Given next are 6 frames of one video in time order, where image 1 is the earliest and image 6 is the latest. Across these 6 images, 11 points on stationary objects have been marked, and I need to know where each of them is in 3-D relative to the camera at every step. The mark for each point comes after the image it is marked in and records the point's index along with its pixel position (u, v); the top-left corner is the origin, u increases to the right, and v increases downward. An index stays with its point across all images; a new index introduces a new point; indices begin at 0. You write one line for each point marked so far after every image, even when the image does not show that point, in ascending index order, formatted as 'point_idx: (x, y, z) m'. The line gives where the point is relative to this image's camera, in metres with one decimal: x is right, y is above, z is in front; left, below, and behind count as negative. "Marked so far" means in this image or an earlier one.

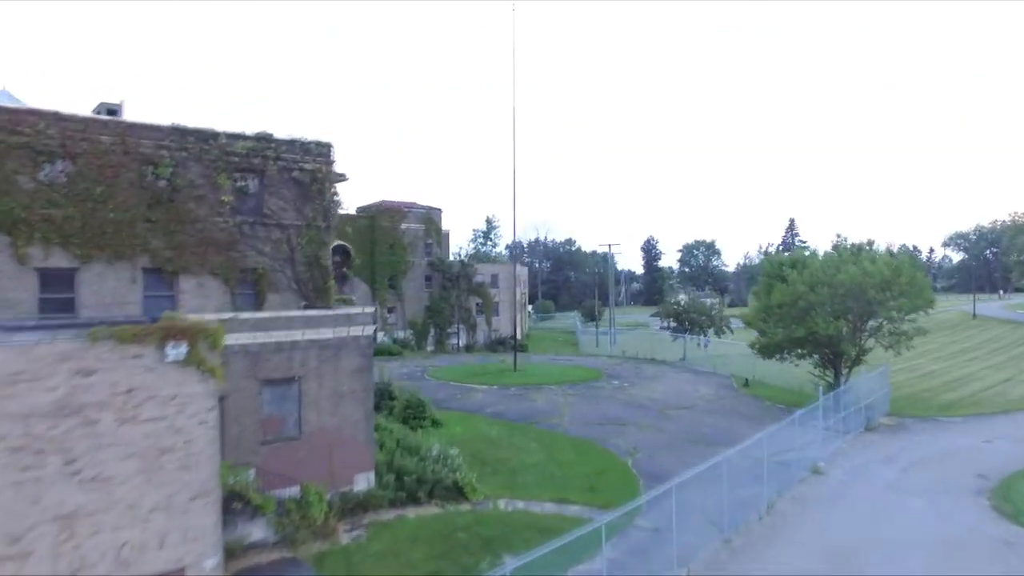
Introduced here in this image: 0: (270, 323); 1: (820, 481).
0: (-3.9, -0.6, +13.7) m
1: (+6.6, -4.1, +18.3) m
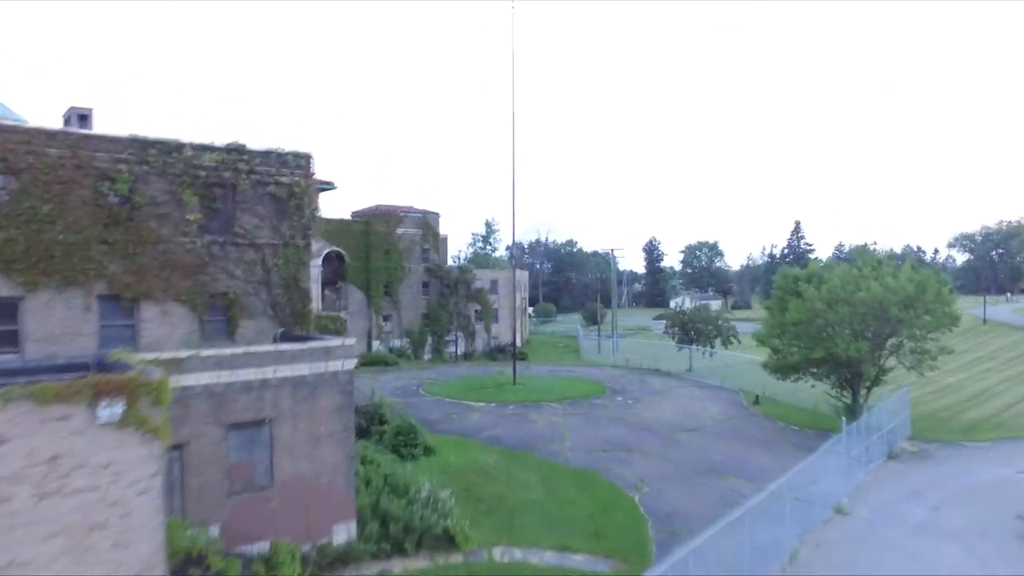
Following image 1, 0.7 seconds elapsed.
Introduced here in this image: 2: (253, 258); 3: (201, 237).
0: (-3.9, -1.0, +12.2) m
1: (+6.5, -4.6, +16.9) m
2: (-4.5, +0.5, +15.0) m
3: (-5.2, +0.9, +14.3) m
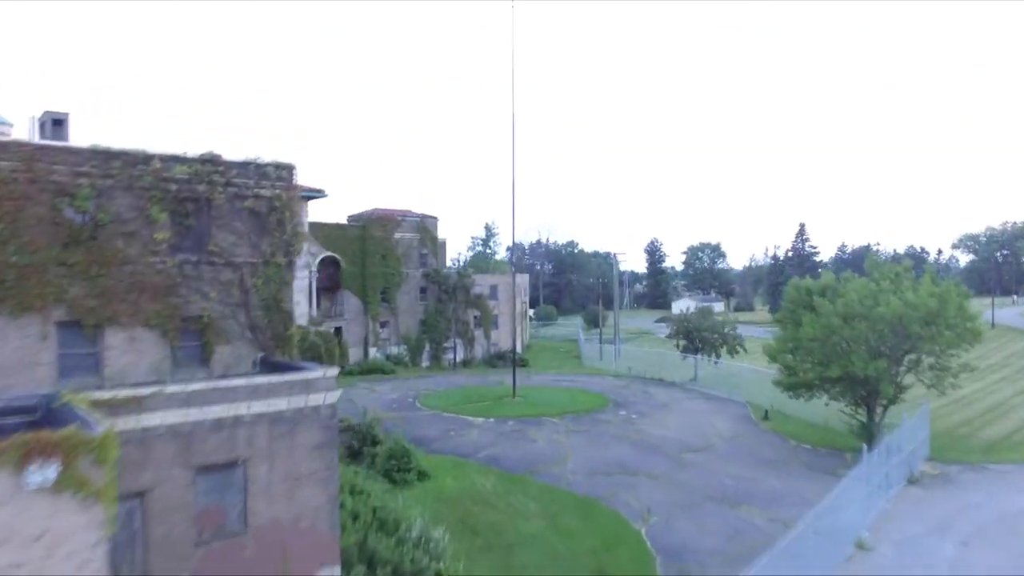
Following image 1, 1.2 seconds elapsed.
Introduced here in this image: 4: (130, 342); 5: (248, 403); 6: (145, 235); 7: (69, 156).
0: (-3.9, -1.4, +11.1) m
1: (+6.5, -5.0, +15.7) m
2: (-4.6, +0.2, +13.9) m
3: (-5.2, +0.5, +13.1) m
4: (-5.7, -0.8, +12.9) m
5: (-3.5, -1.5, +11.5) m
6: (-5.5, +0.8, +12.8) m
7: (-6.2, +1.9, +12.1) m
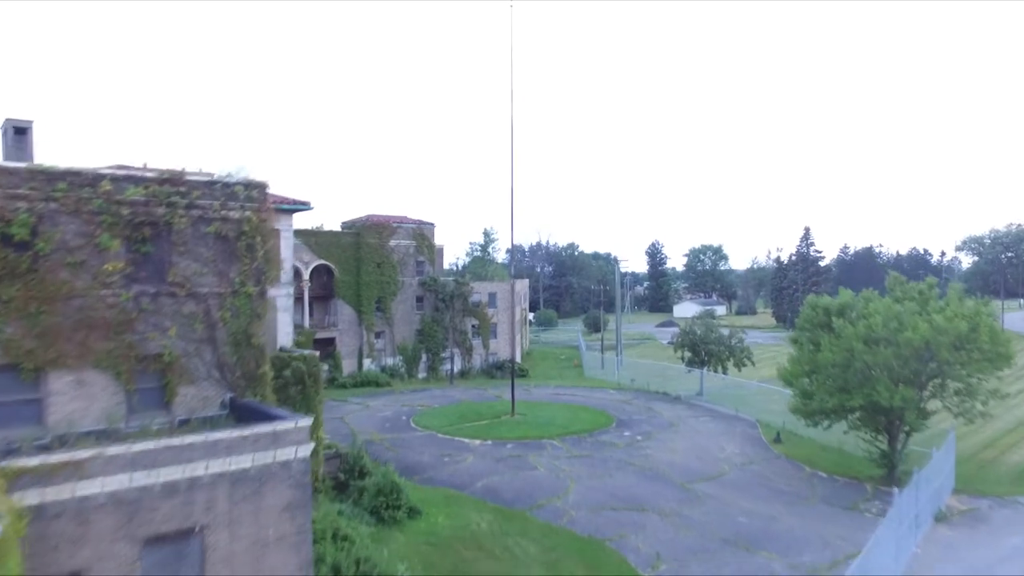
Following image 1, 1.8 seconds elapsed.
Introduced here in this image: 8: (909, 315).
0: (-4.0, -1.9, +9.7) m
1: (+6.5, -5.5, +14.3) m
2: (-4.6, -0.3, +12.4) m
3: (-5.2, 0.0, +11.7) m
4: (-5.8, -1.3, +11.4) m
5: (-3.6, -2.0, +10.0) m
6: (-5.5, +0.3, +11.4) m
7: (-6.3, +1.4, +10.6) m
8: (+9.1, -0.6, +19.8) m
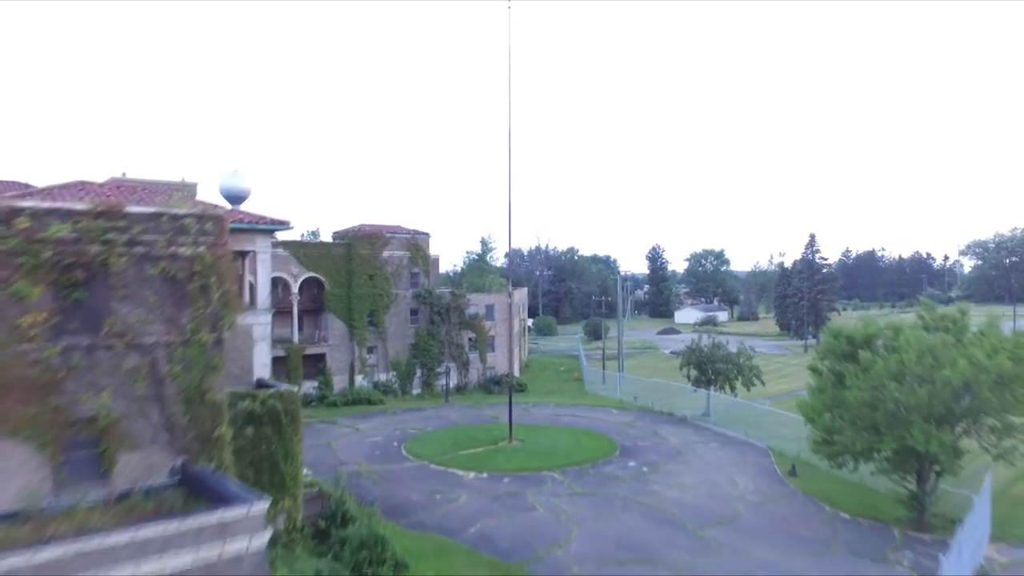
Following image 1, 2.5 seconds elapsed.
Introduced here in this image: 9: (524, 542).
0: (-4.0, -2.5, +7.9) m
1: (+6.4, -6.1, +12.5) m
2: (-4.7, -0.9, +10.6) m
3: (-5.3, -0.6, +9.9) m
4: (-5.8, -1.9, +9.7) m
5: (-3.6, -2.7, +8.3) m
6: (-5.6, -0.3, +9.6) m
7: (-6.3, +0.7, +8.9) m
8: (+9.0, -1.3, +18.0) m
9: (+0.3, -5.6, +19.1) m
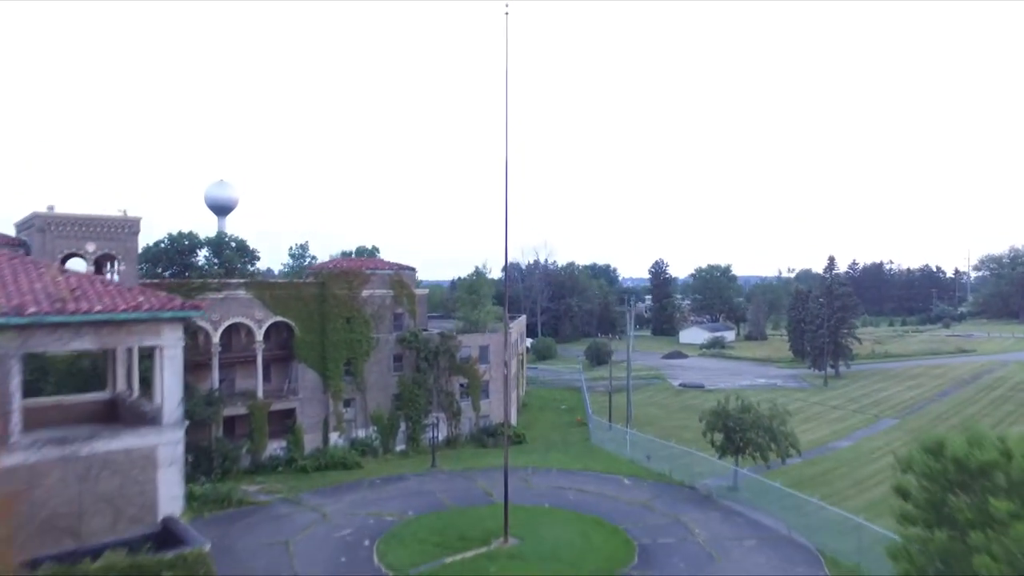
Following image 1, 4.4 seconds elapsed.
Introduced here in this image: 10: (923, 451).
0: (-4.1, -4.3, +2.7) m
1: (+6.3, -8.0, +7.3) m
2: (-4.7, -2.8, +5.5) m
3: (-5.3, -2.4, +4.7) m
4: (-5.9, -3.7, +4.5) m
5: (-3.7, -4.5, +3.1) m
6: (-5.6, -2.1, +4.4) m
7: (-6.4, -1.1, +3.7) m
8: (+9.0, -3.2, +12.9) m
9: (+0.2, -7.5, +13.9) m
10: (+7.8, -3.0, +16.3) m
